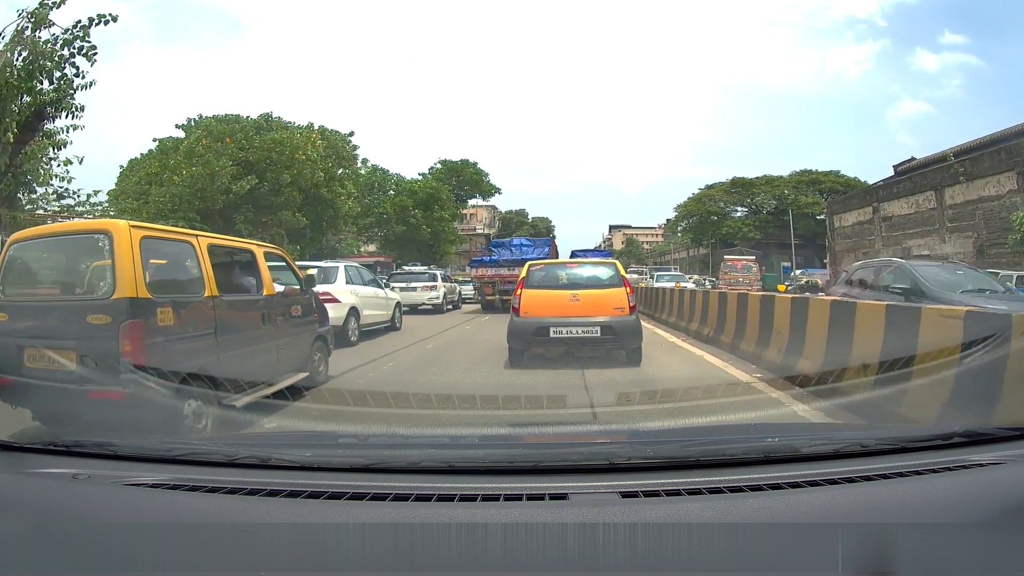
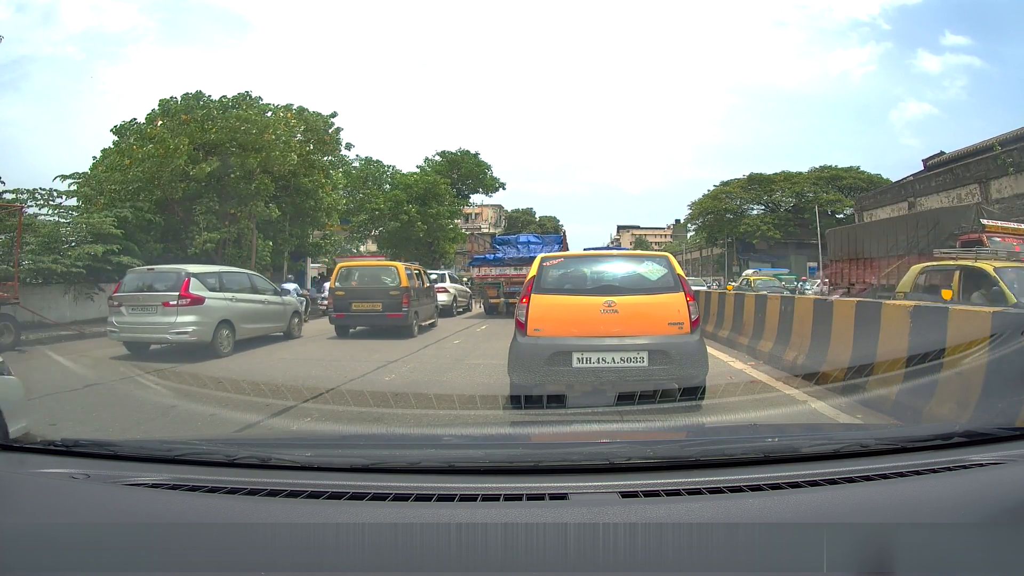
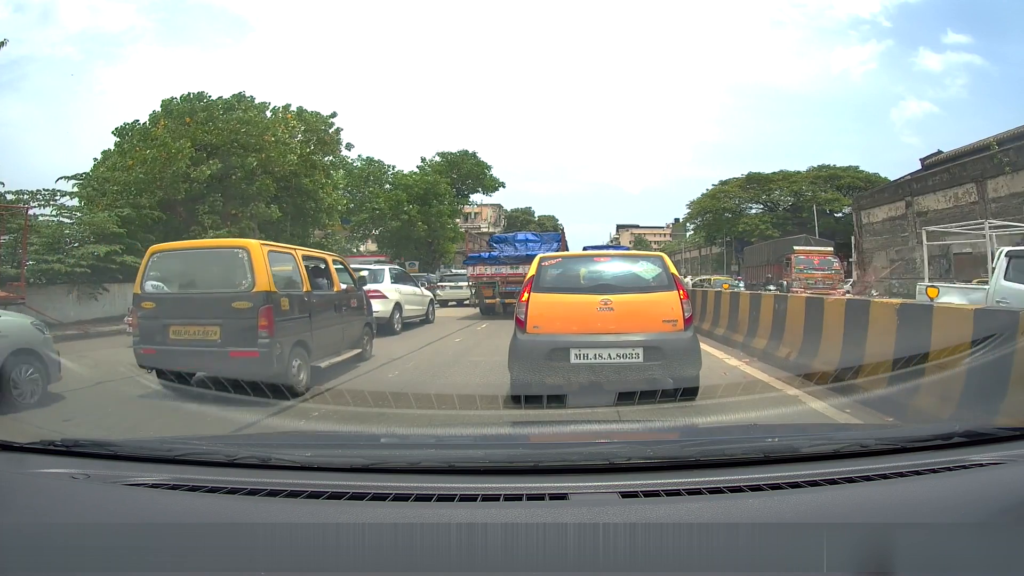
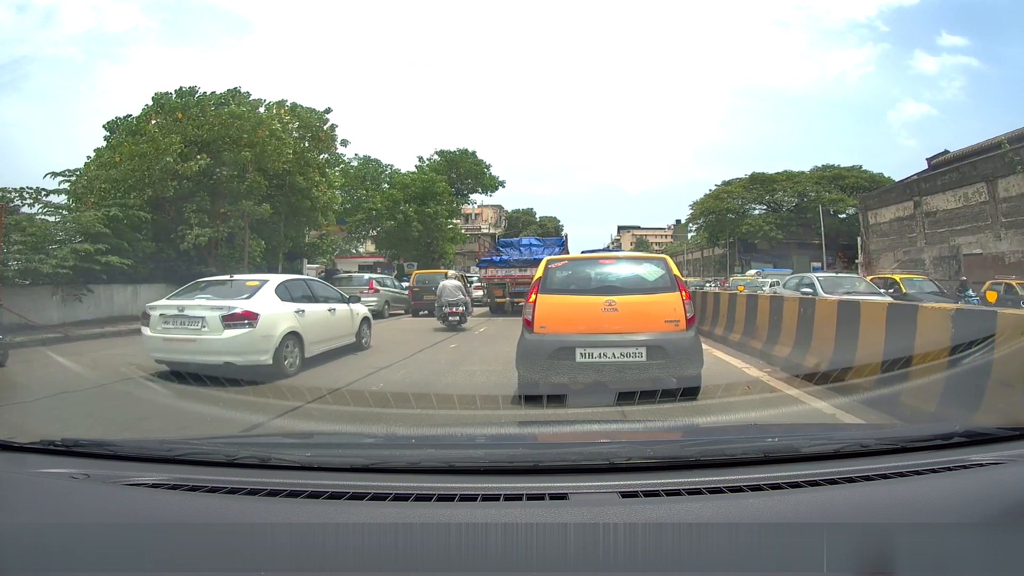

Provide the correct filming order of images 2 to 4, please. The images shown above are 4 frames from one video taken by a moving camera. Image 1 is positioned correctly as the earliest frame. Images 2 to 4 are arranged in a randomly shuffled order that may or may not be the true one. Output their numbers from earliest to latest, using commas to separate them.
3, 2, 4
